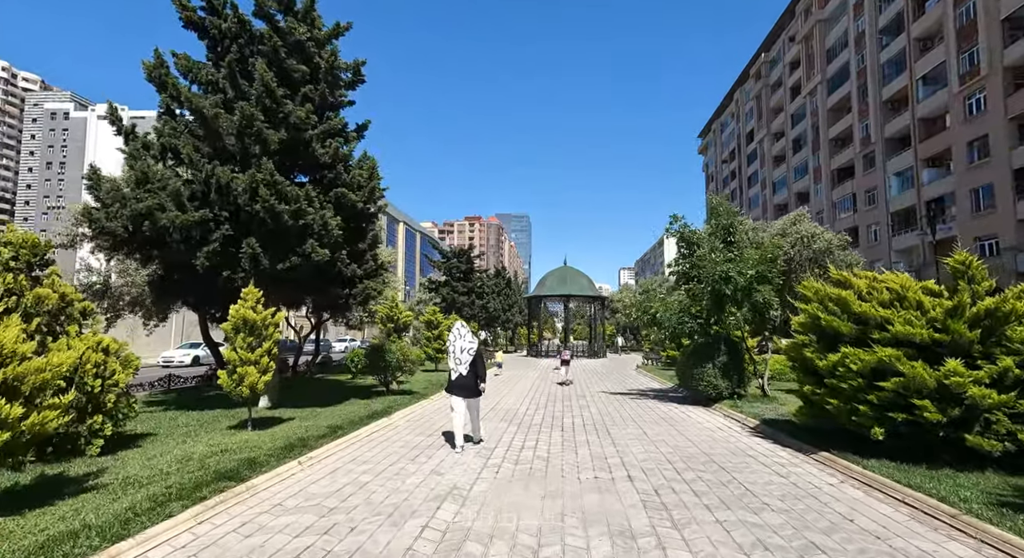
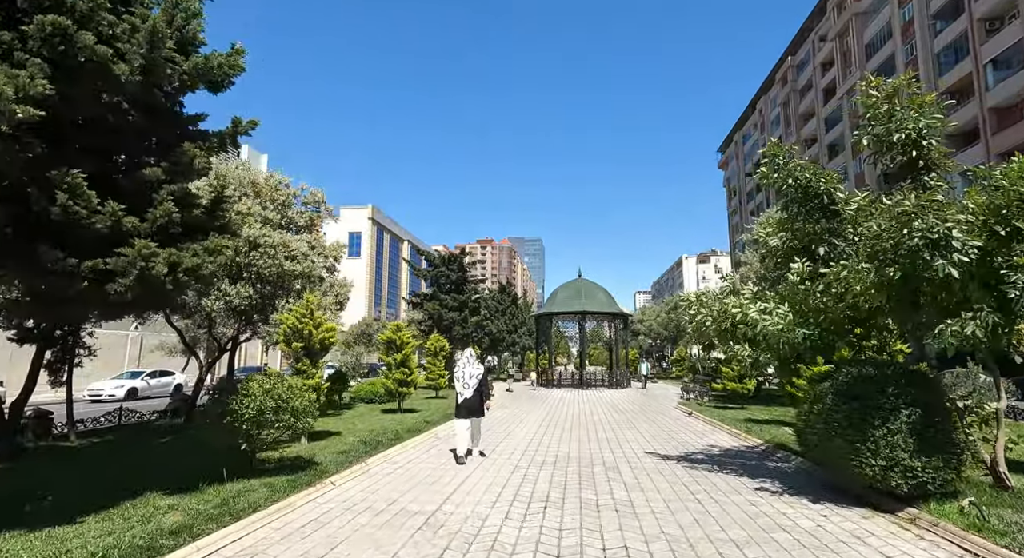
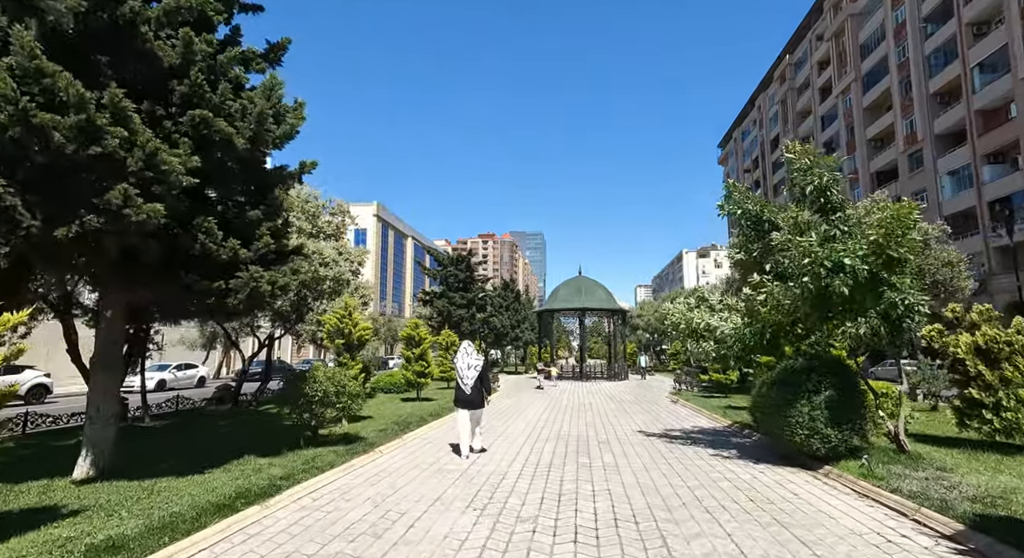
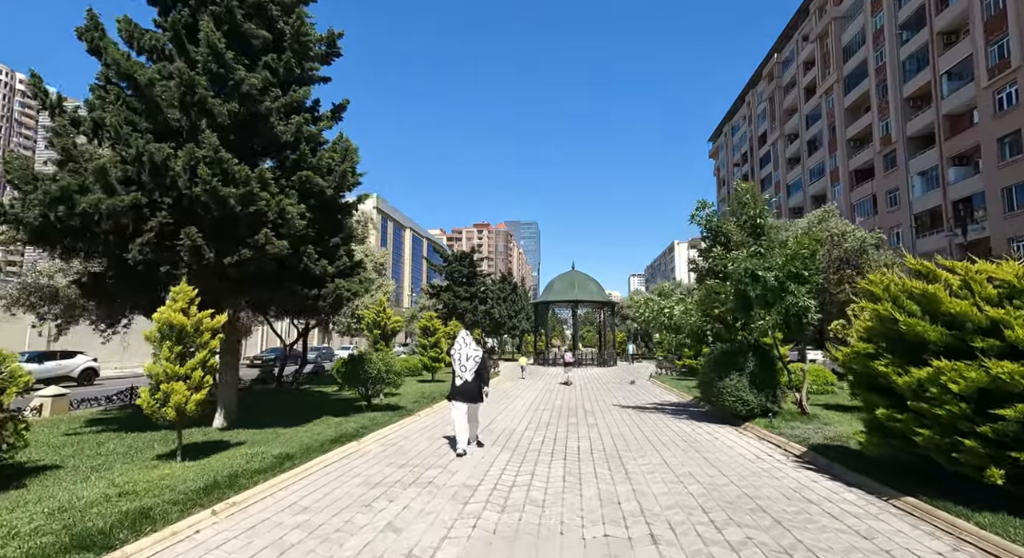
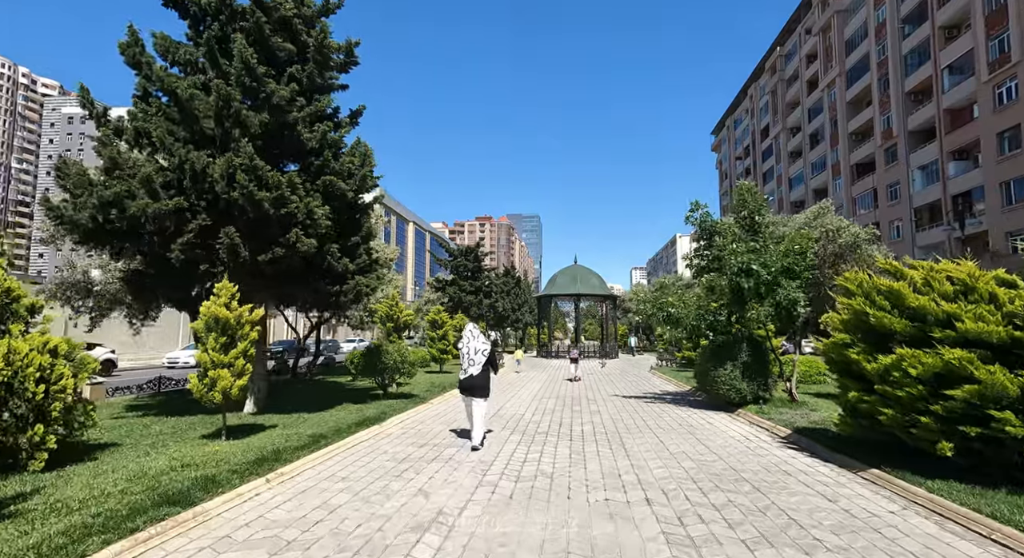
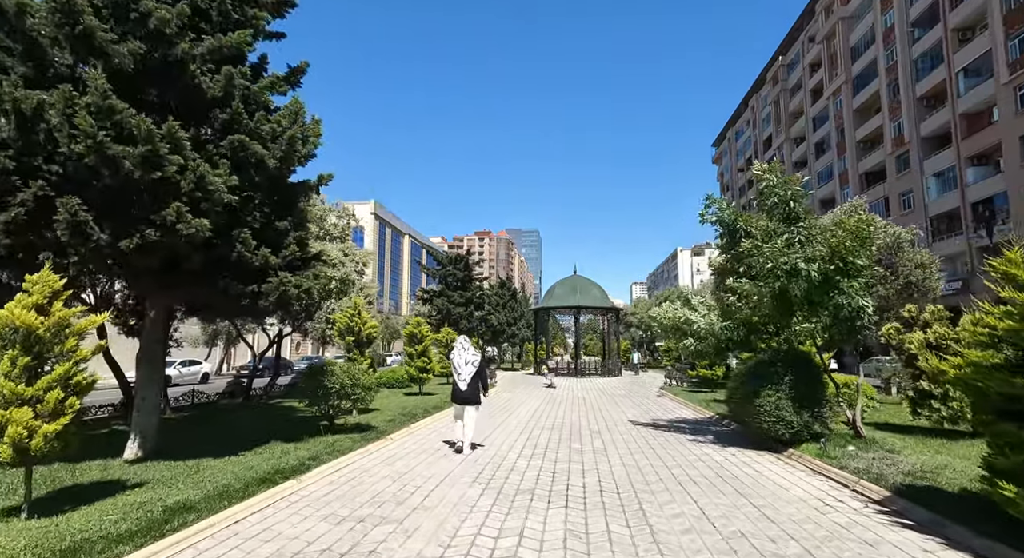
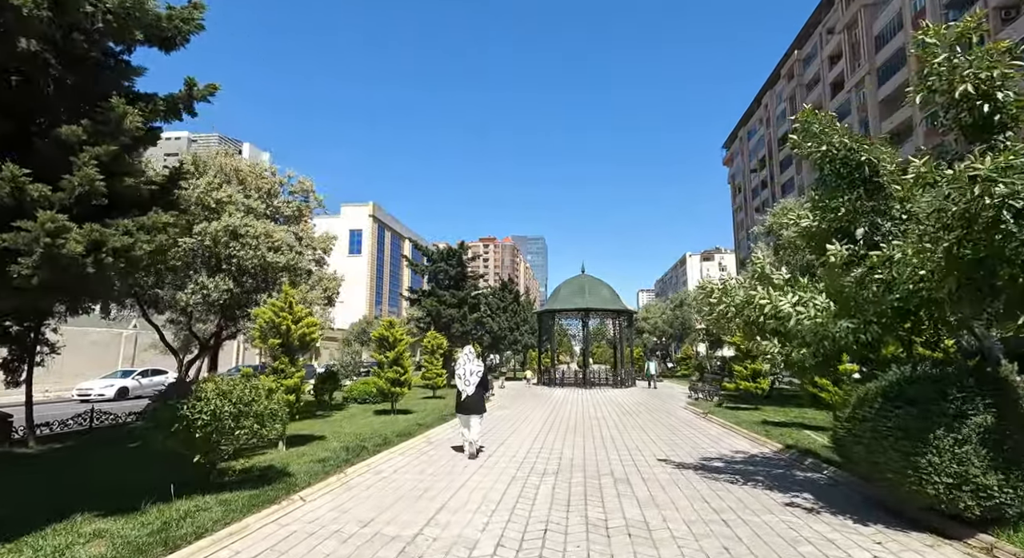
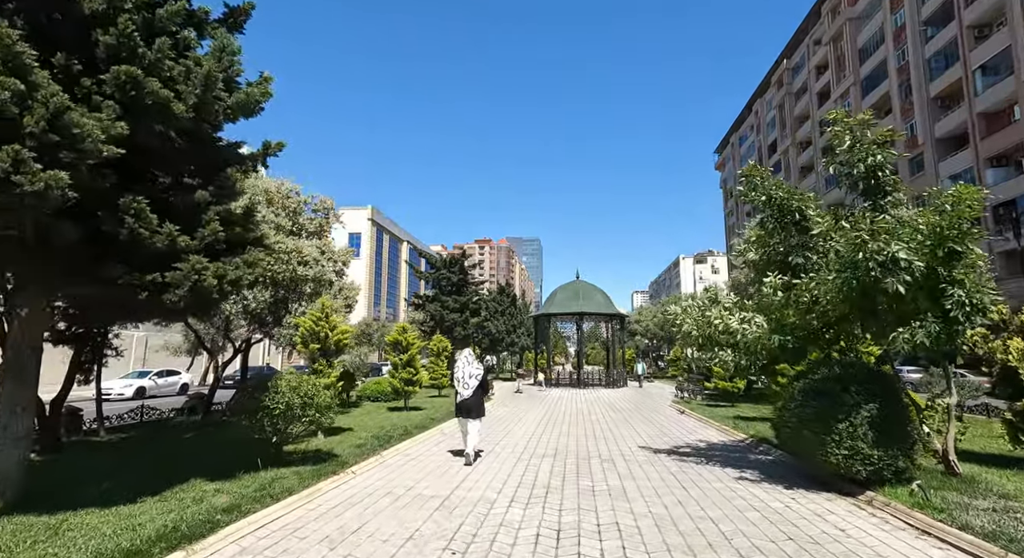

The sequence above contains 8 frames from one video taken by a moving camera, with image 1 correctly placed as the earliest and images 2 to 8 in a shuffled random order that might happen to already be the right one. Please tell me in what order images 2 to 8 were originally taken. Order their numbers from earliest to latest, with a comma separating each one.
5, 4, 6, 3, 8, 2, 7
